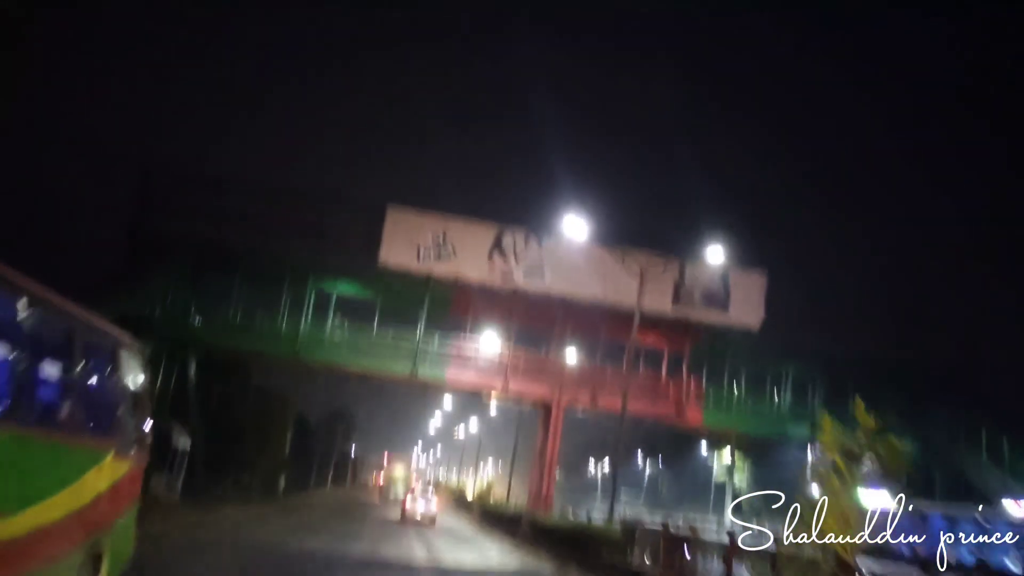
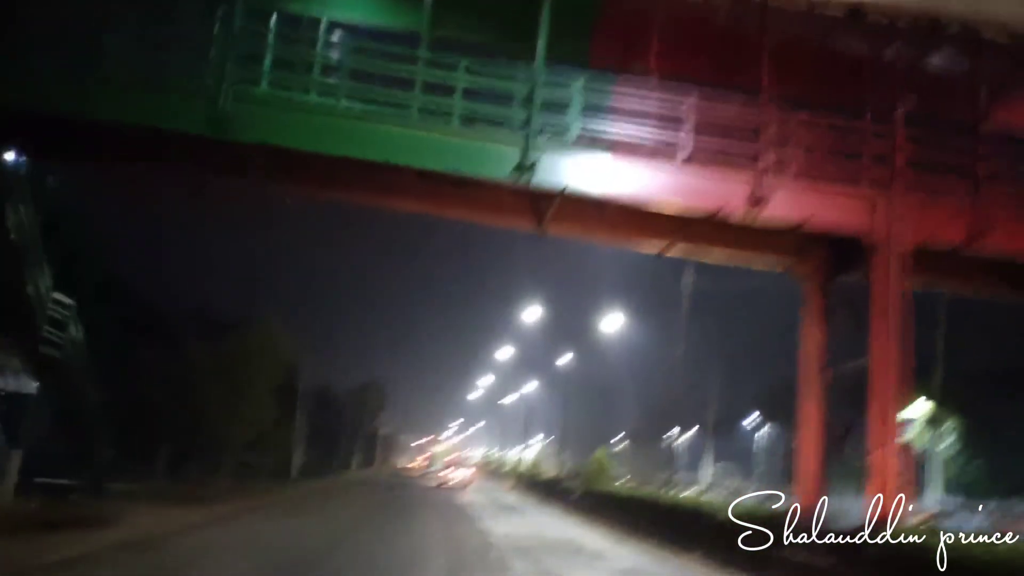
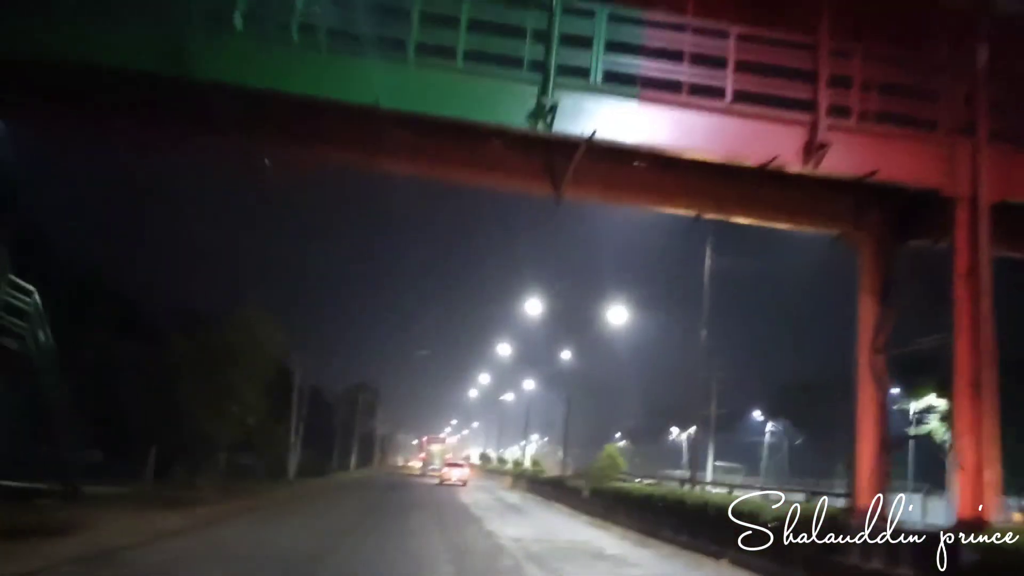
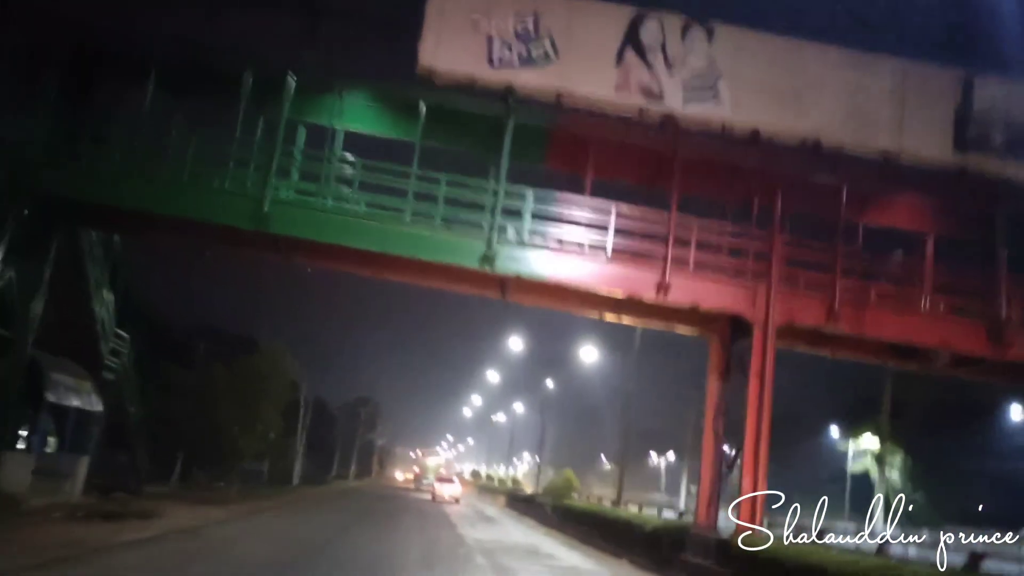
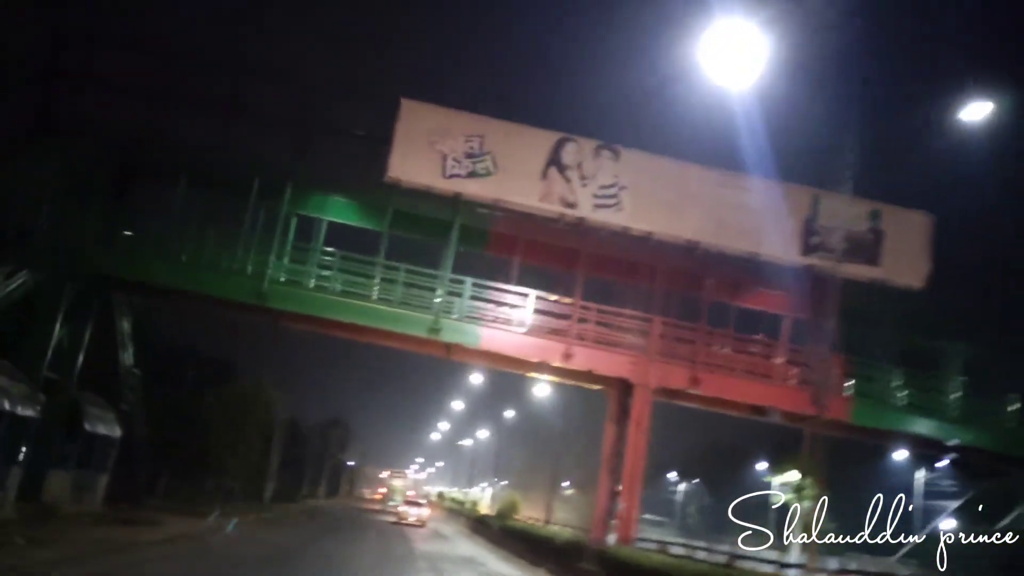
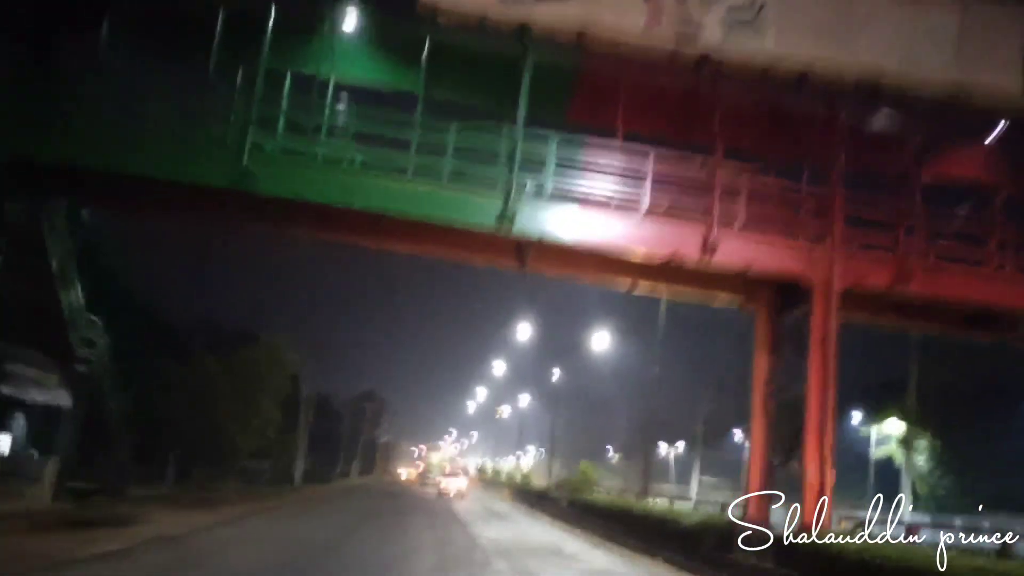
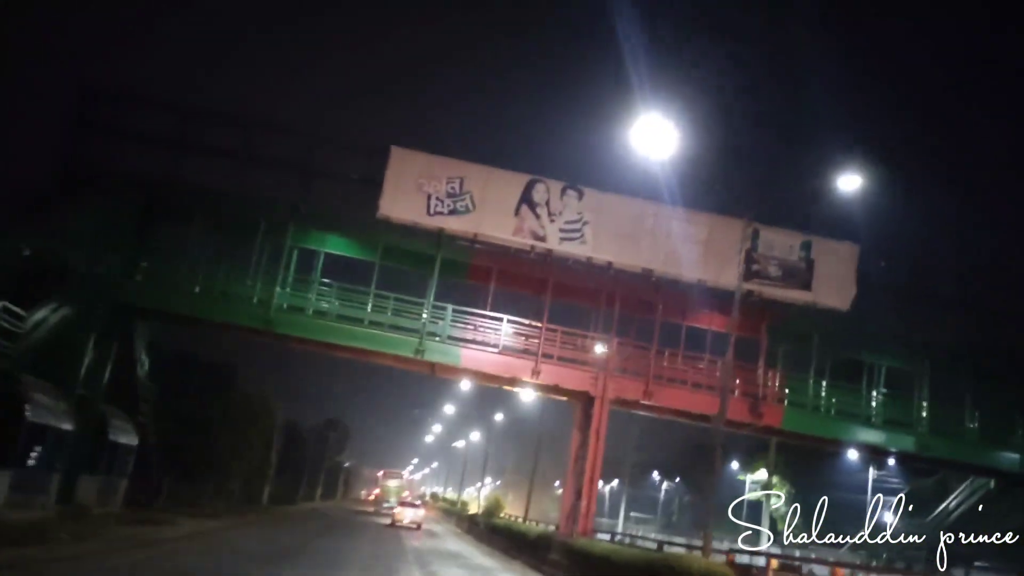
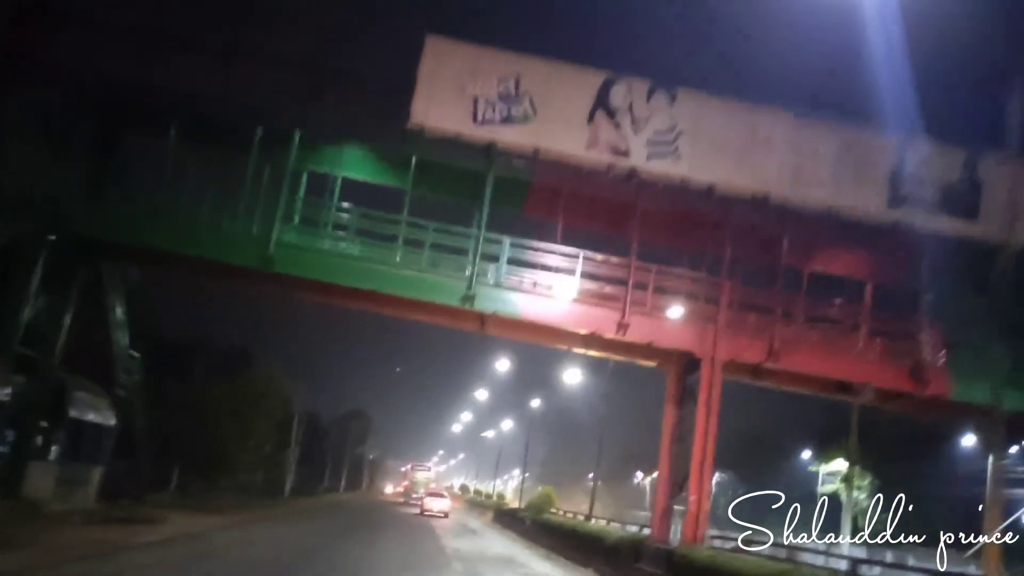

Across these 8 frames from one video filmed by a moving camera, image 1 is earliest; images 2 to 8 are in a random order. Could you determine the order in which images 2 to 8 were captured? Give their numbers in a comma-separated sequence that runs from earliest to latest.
7, 5, 8, 4, 6, 2, 3
